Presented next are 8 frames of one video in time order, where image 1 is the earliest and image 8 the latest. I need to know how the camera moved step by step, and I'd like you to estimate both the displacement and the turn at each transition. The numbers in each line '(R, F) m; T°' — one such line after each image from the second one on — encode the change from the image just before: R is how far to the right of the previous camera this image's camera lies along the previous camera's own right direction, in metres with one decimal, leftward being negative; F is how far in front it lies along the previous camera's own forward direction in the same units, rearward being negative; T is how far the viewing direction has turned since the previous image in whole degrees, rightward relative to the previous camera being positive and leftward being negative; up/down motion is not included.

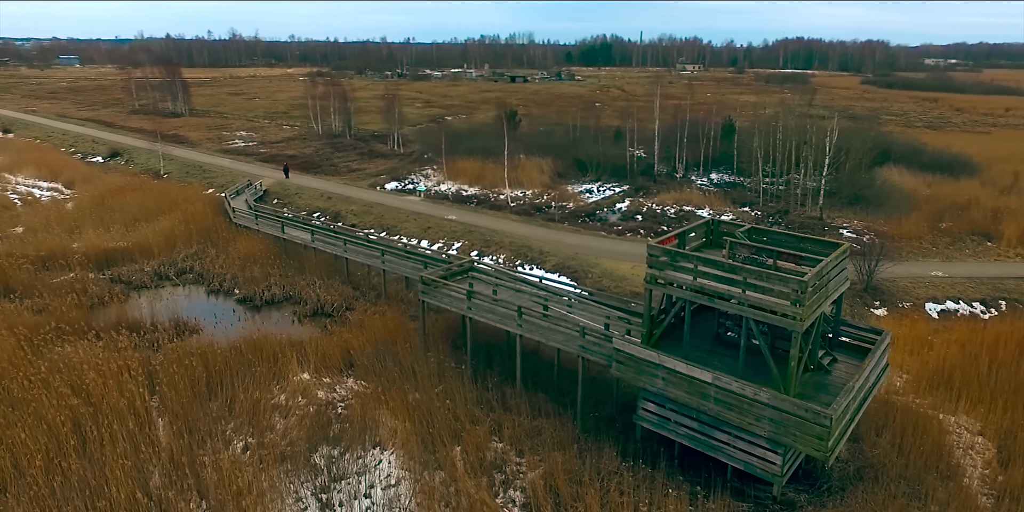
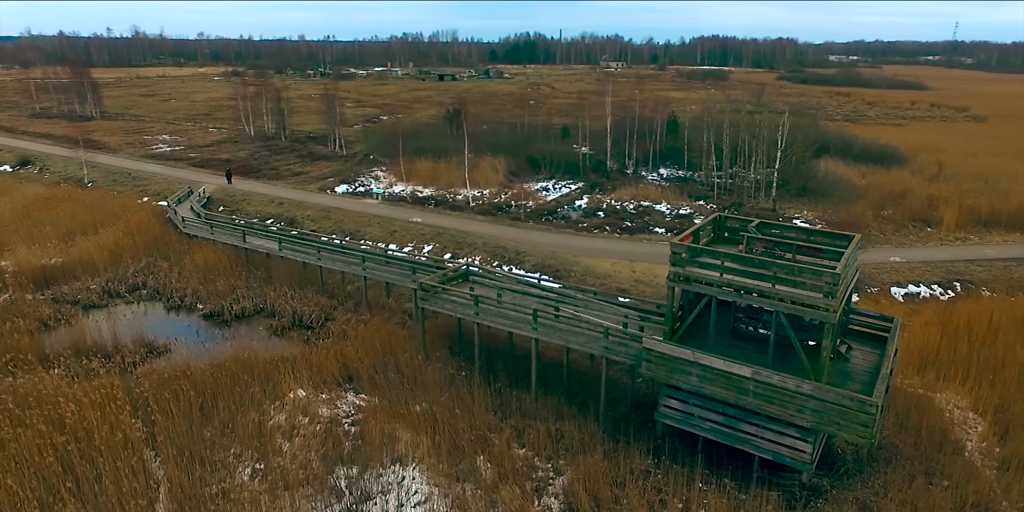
(-1.7, +0.4) m; +7°
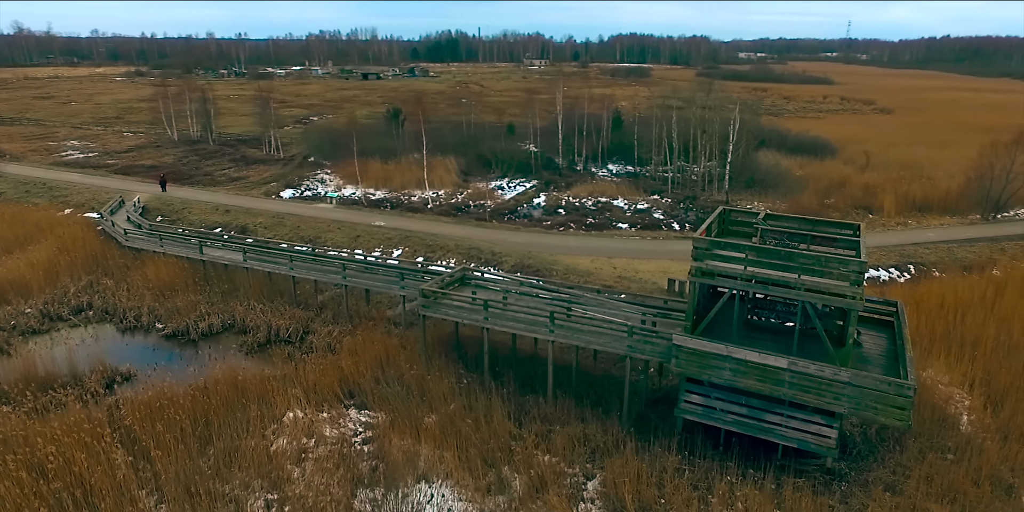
(-1.7, +0.4) m; +7°
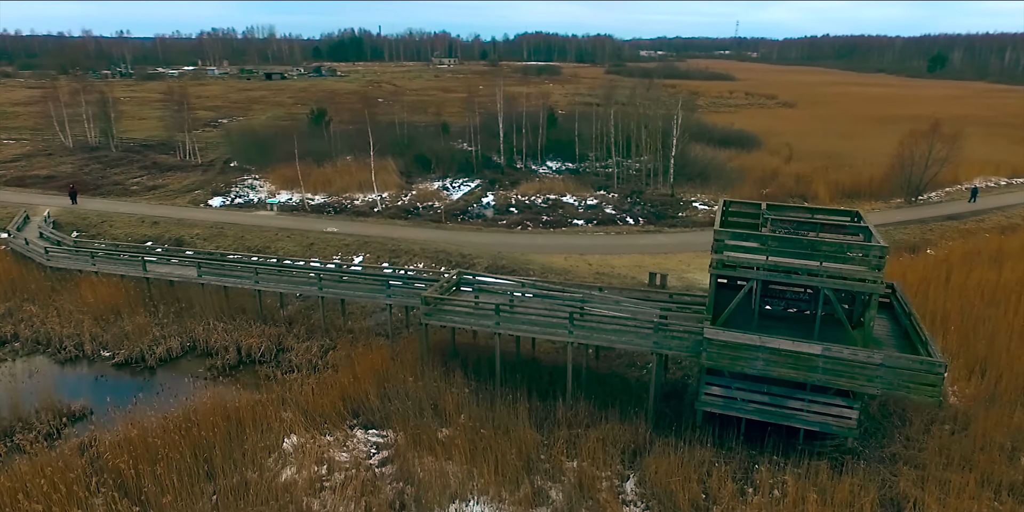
(-2.0, +0.6) m; +8°
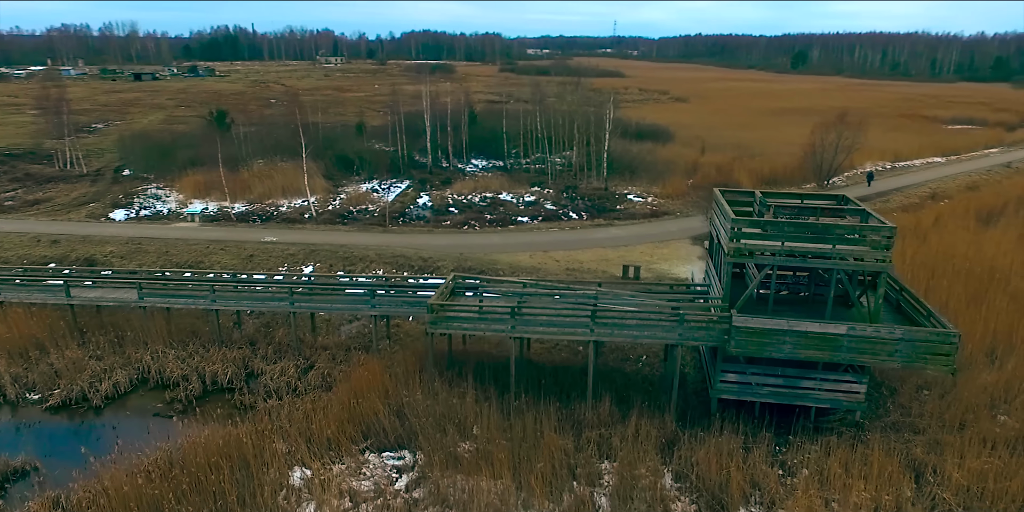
(-2.2, +0.7) m; +10°
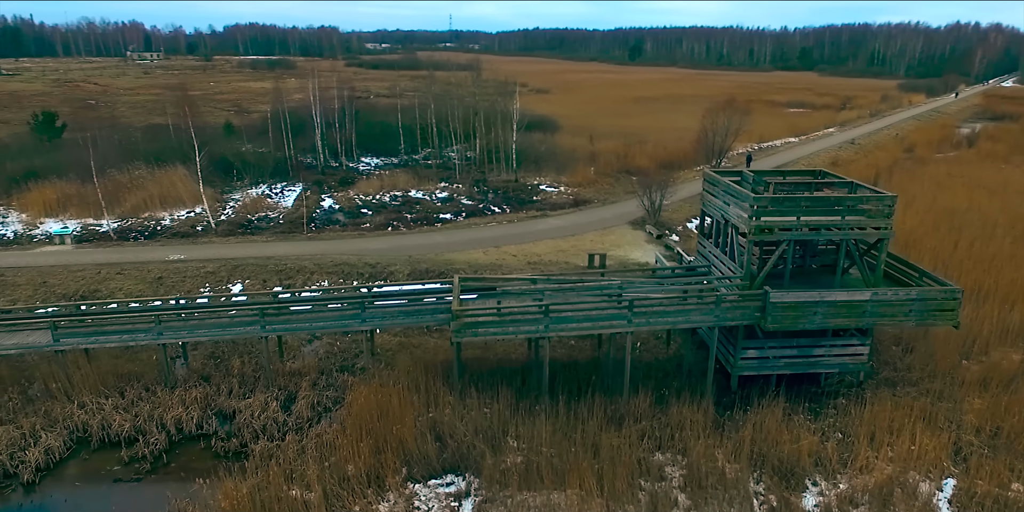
(-3.2, +1.2) m; +14°
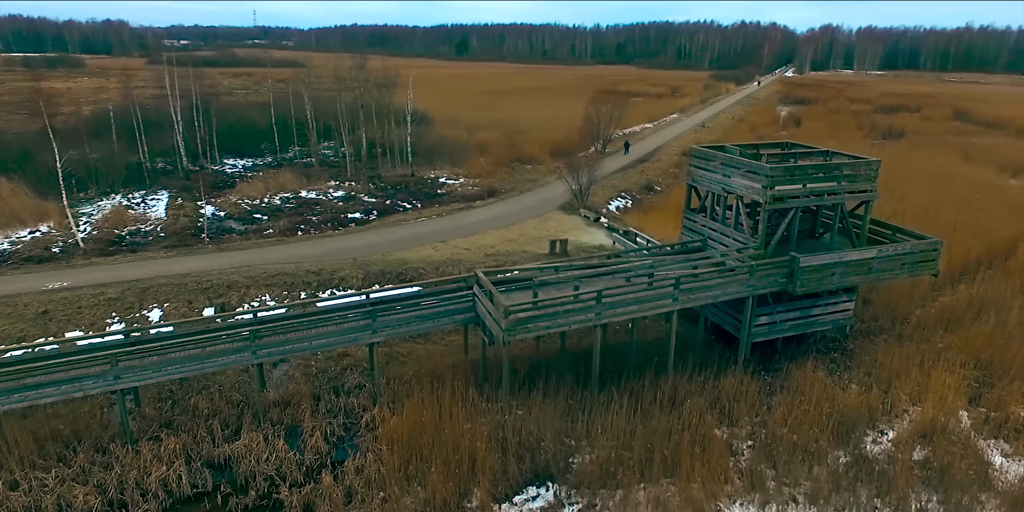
(-3.5, +1.4) m; +15°
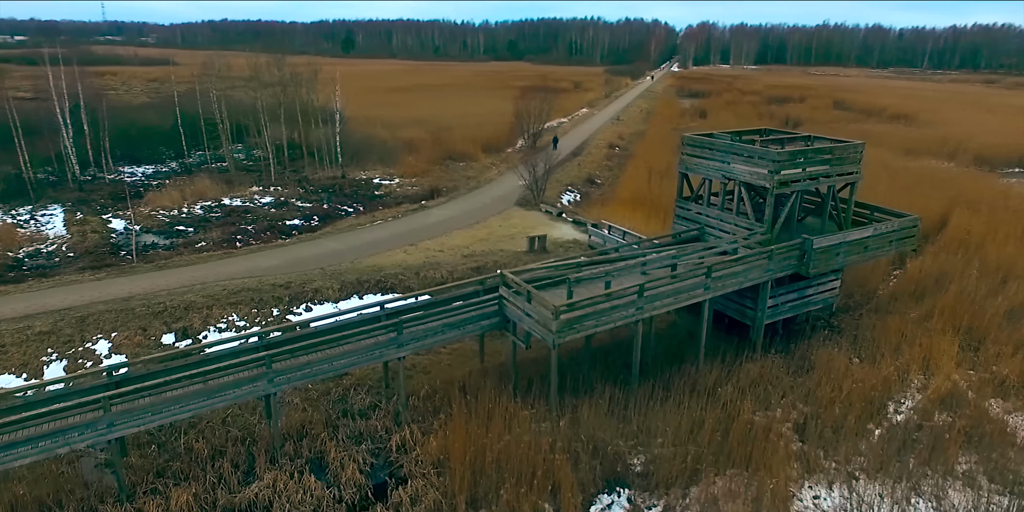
(-2.3, +0.8) m; +10°
